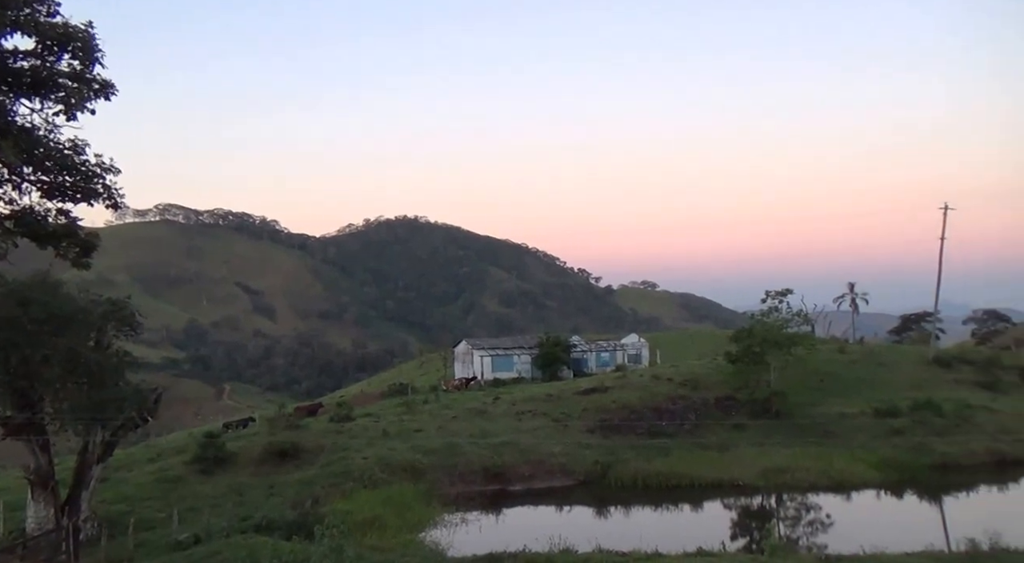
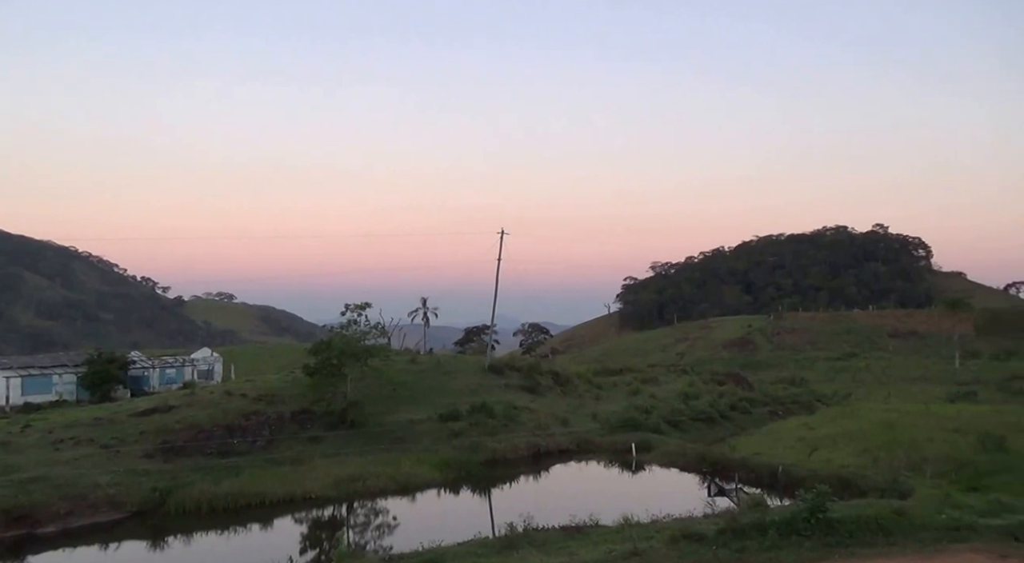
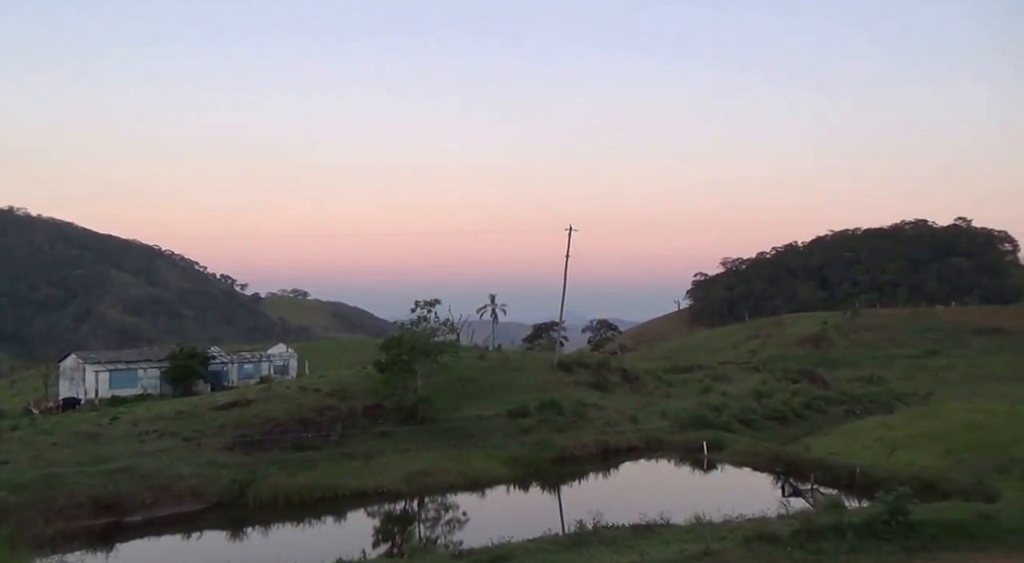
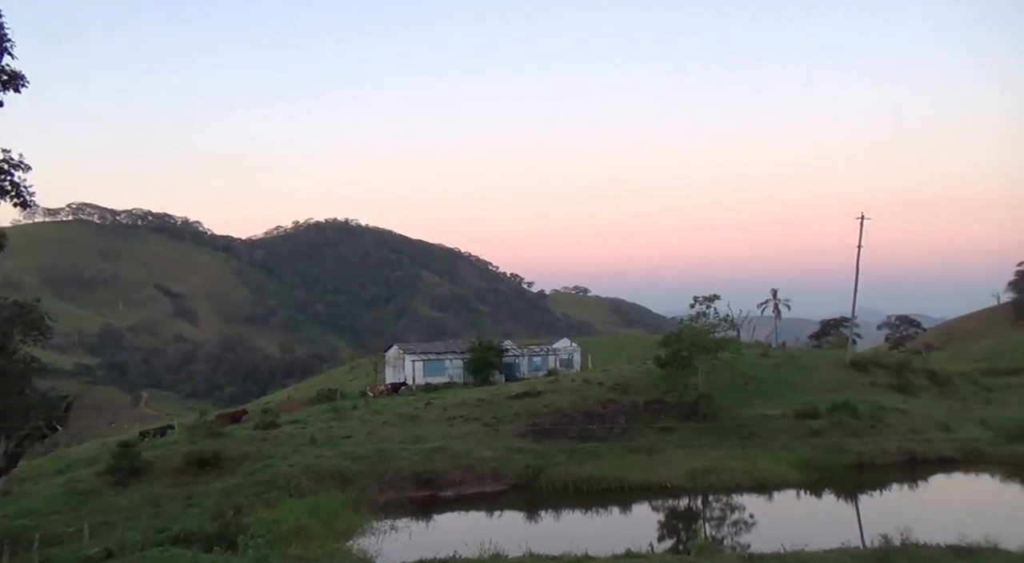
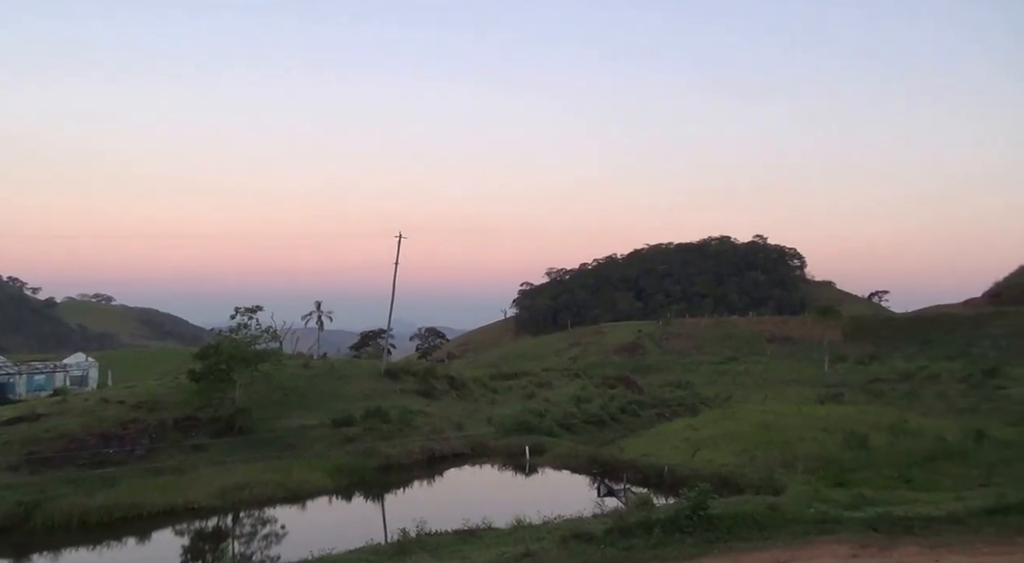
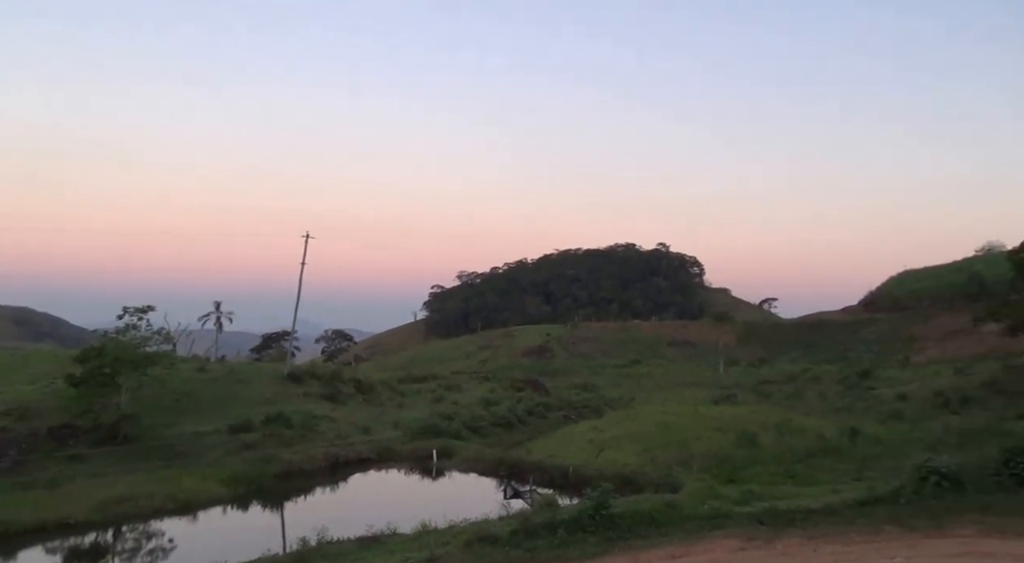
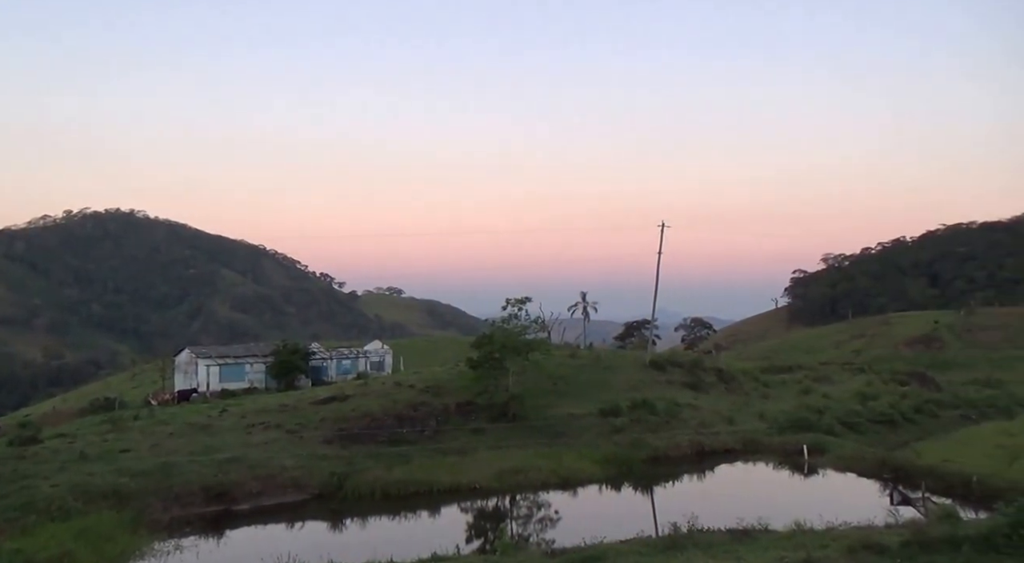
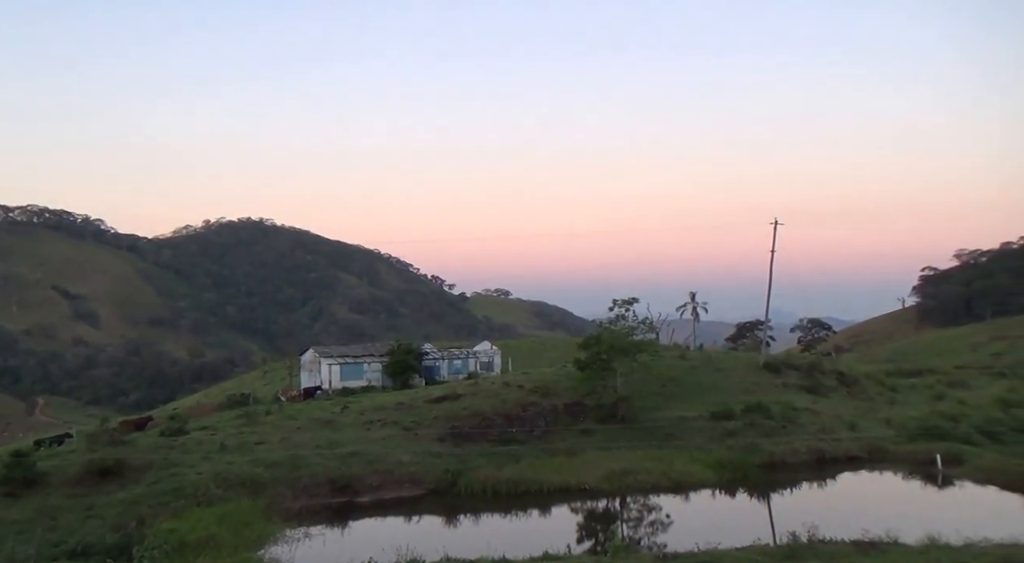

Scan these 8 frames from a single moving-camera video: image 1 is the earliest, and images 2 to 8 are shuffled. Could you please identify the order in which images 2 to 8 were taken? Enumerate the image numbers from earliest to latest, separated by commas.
4, 8, 7, 3, 2, 5, 6
